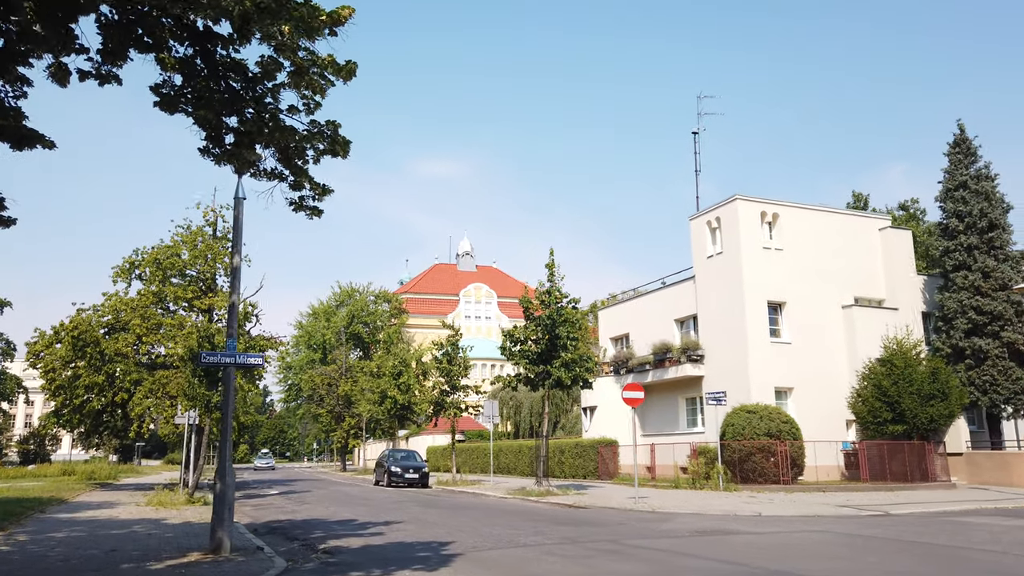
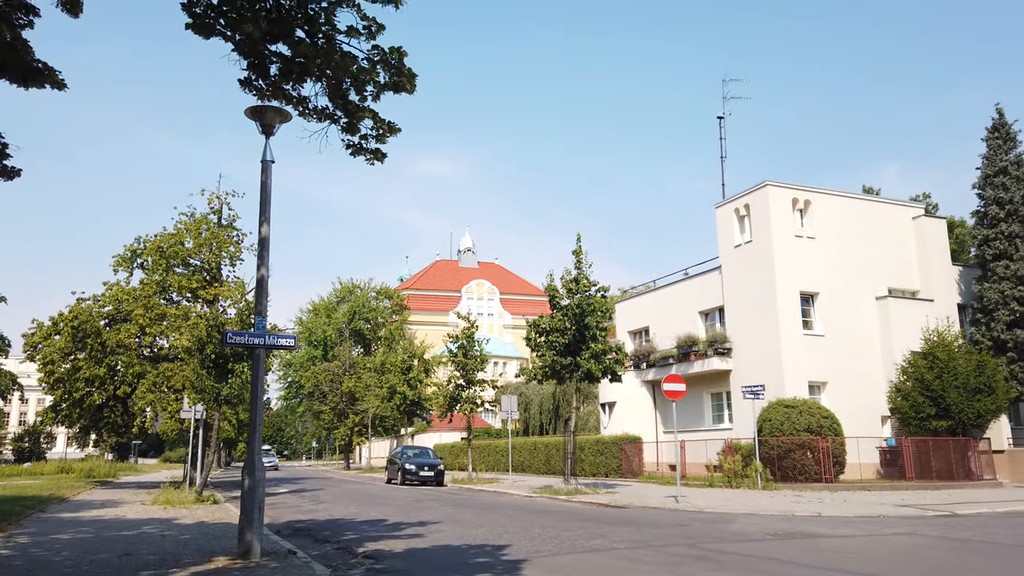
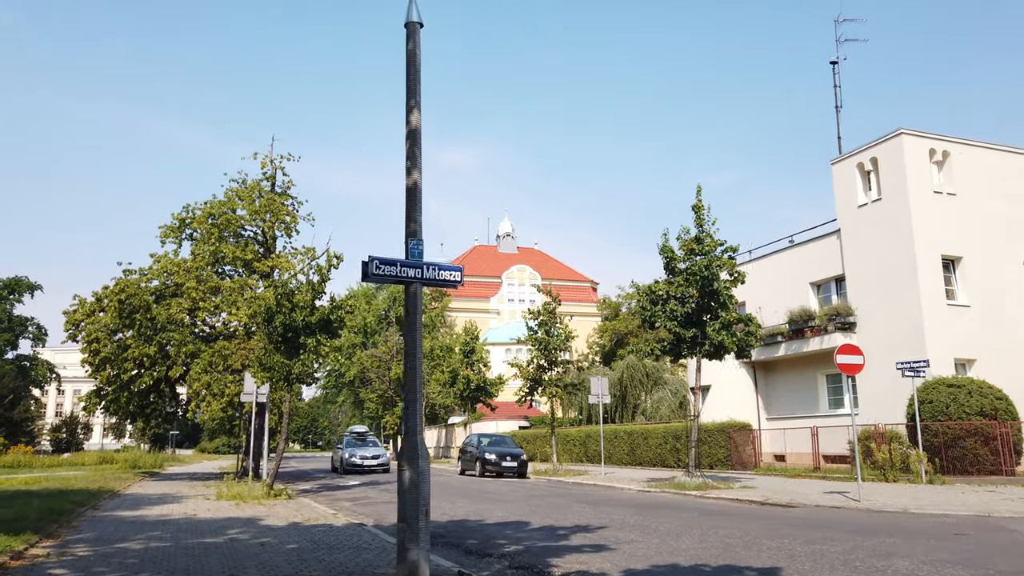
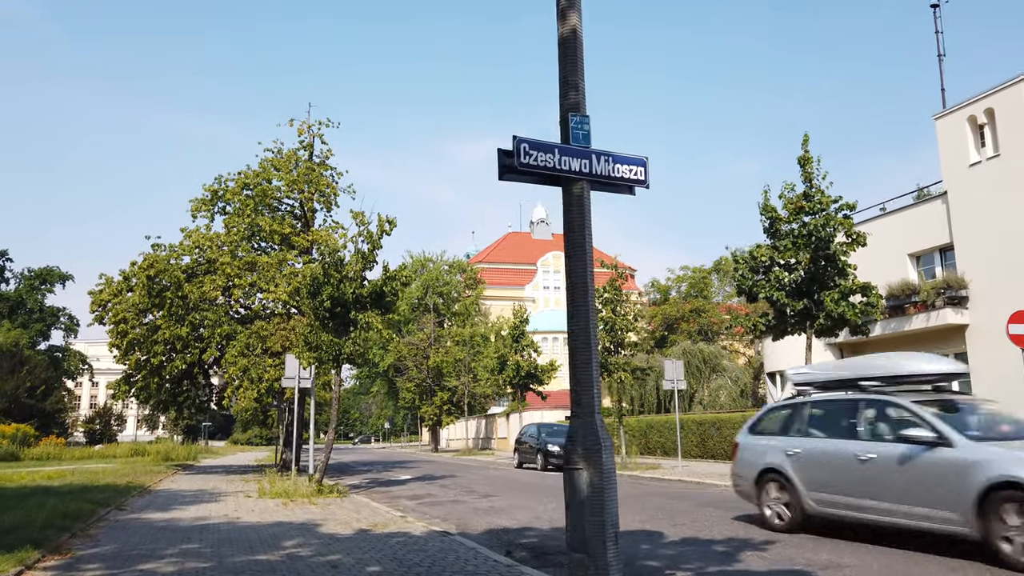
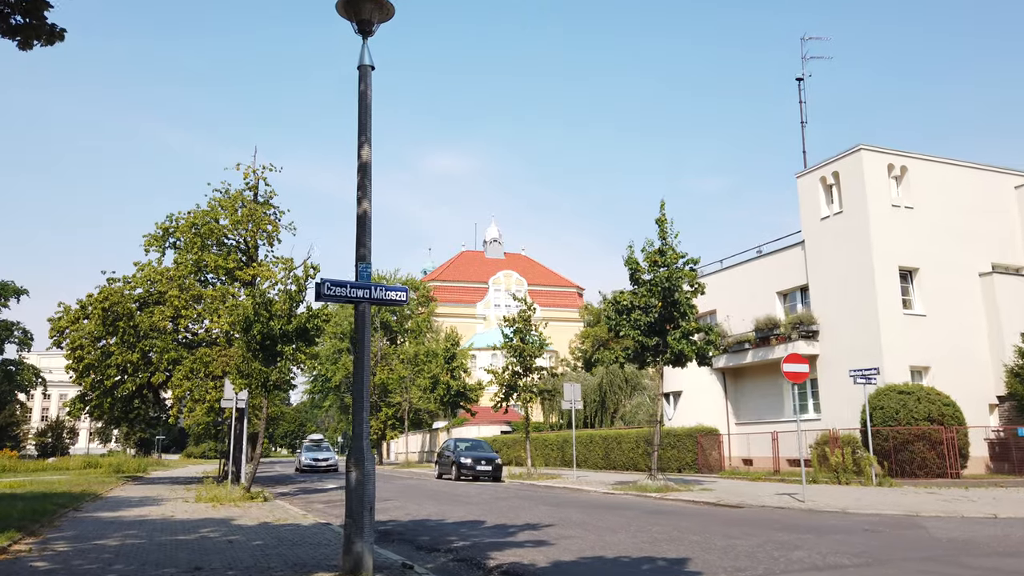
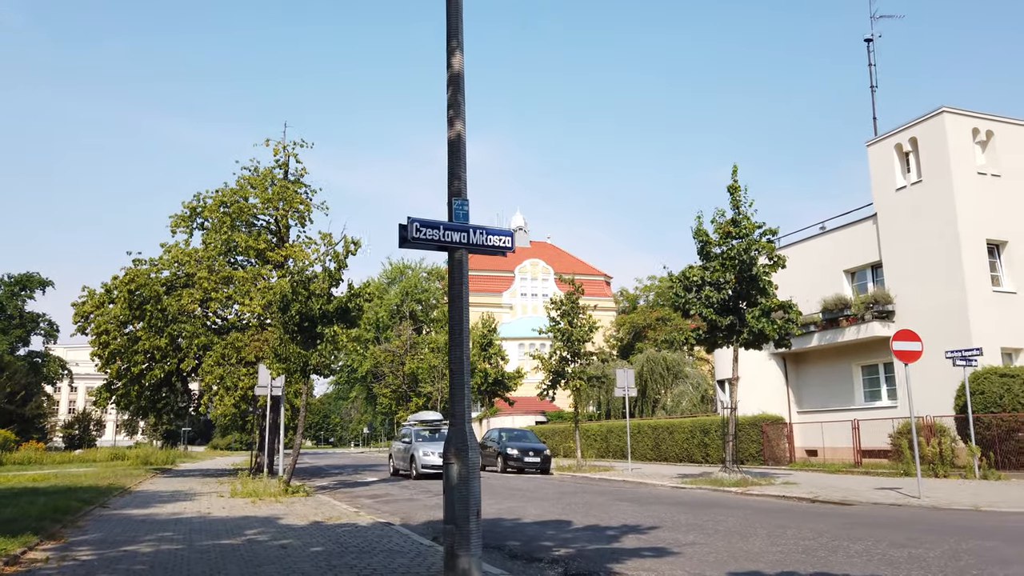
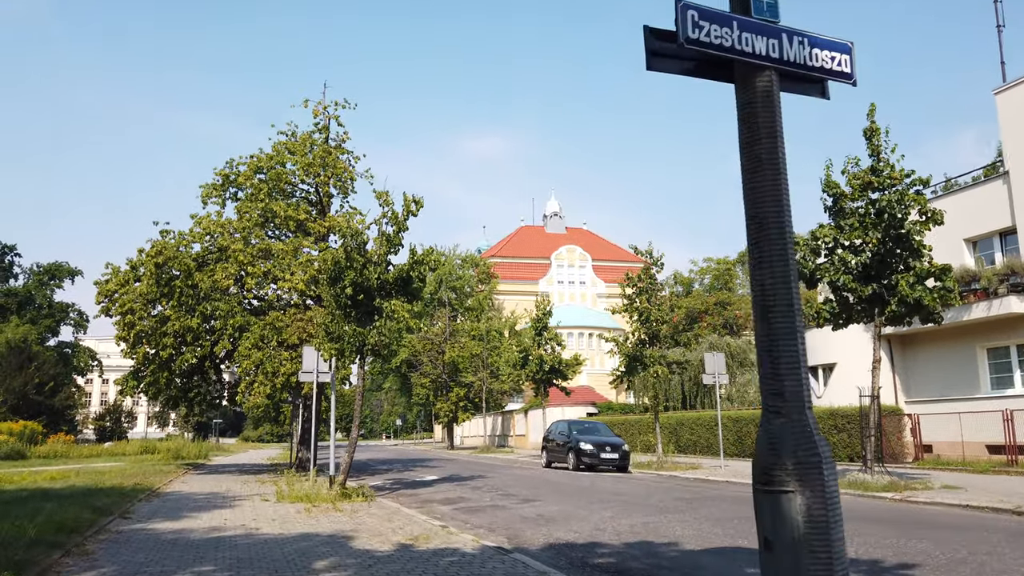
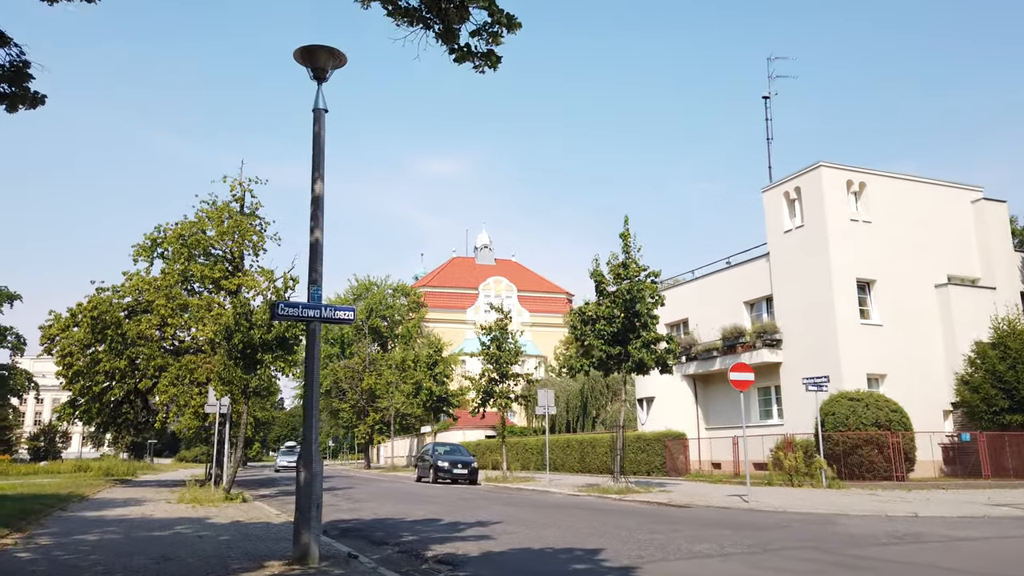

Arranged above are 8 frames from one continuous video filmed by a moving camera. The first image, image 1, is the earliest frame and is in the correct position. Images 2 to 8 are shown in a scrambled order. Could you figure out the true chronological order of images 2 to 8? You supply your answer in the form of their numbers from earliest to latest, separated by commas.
2, 8, 5, 3, 6, 4, 7
